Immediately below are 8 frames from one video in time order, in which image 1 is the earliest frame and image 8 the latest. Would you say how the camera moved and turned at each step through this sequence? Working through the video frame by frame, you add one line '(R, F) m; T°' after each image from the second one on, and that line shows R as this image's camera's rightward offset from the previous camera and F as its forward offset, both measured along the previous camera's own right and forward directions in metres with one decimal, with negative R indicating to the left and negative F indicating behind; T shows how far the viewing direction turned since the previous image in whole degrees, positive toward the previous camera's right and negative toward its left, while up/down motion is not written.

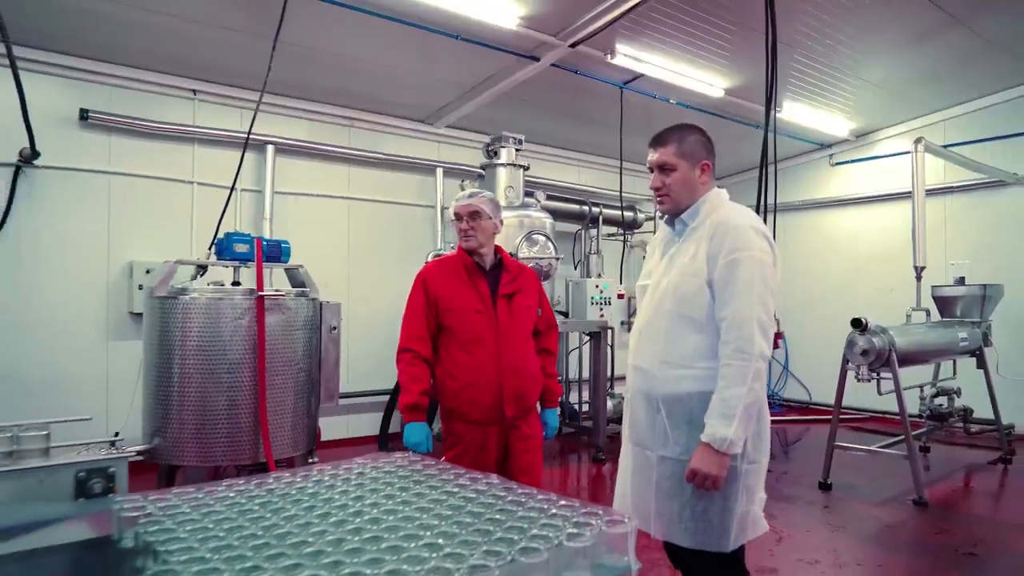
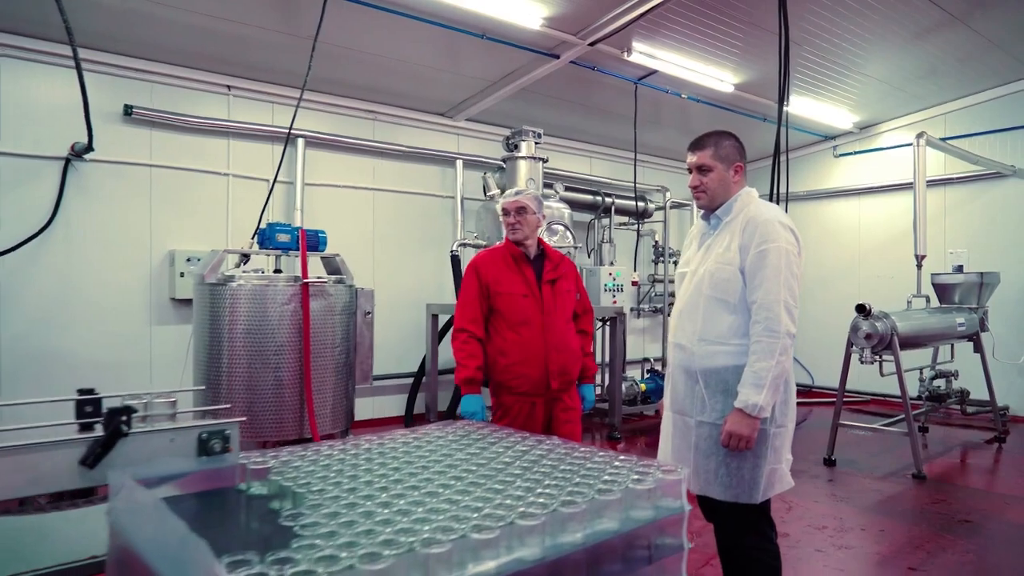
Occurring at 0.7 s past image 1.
(-0.1, -0.2) m; 0°
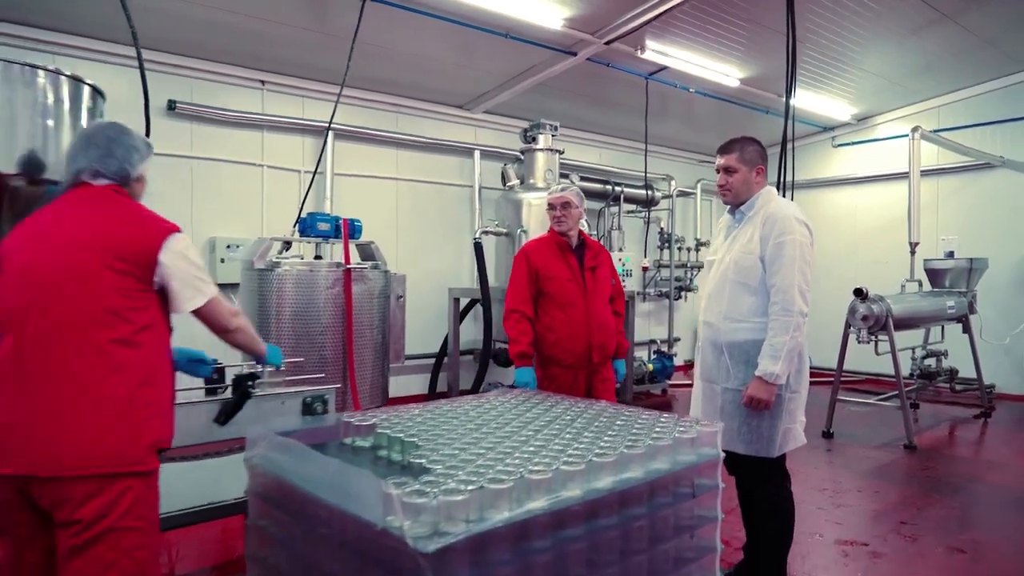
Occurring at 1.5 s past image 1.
(-0.1, -0.2) m; 0°
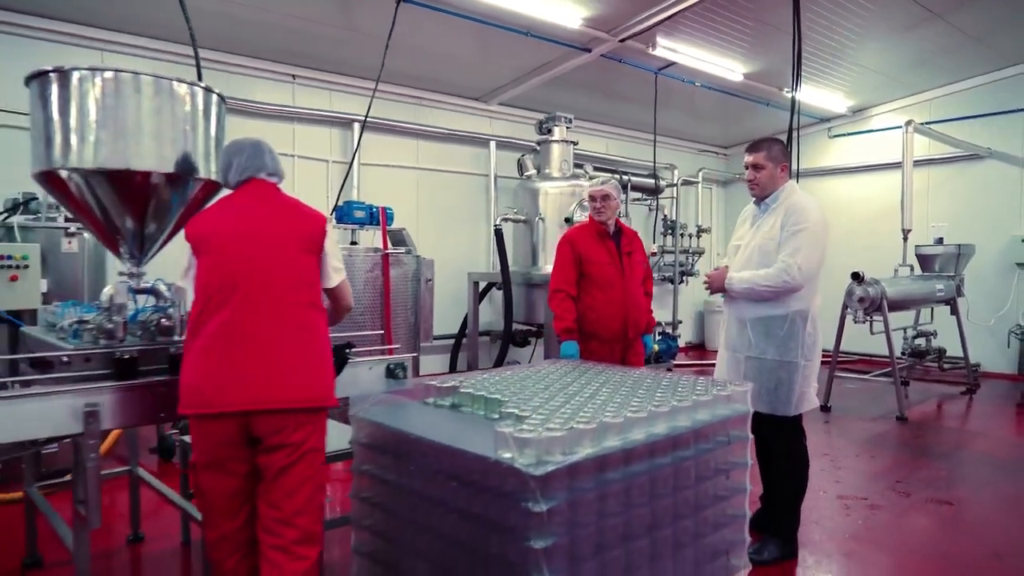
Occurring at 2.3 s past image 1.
(-0.2, -0.2) m; +1°
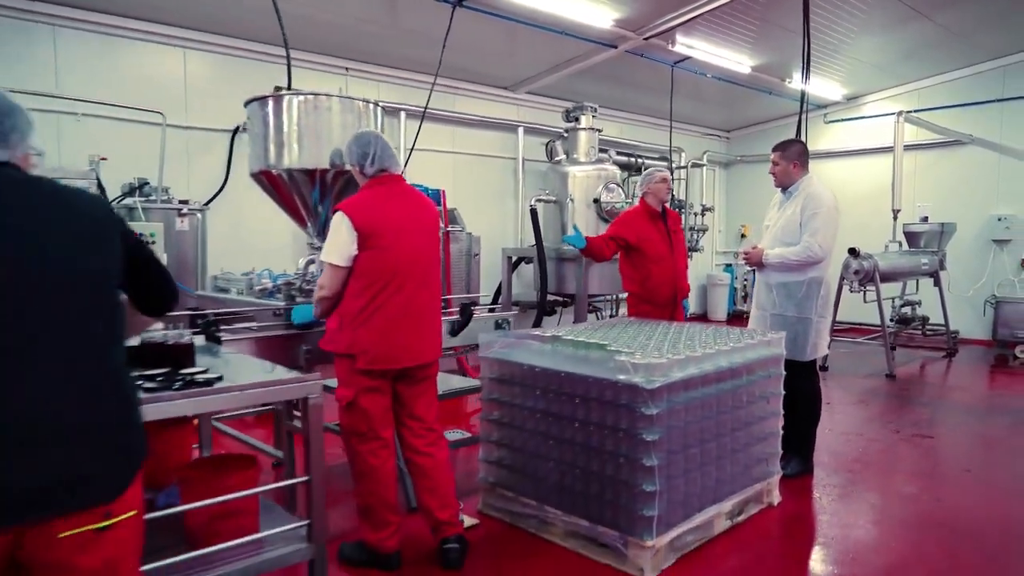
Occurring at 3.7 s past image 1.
(-0.3, -0.5) m; +1°
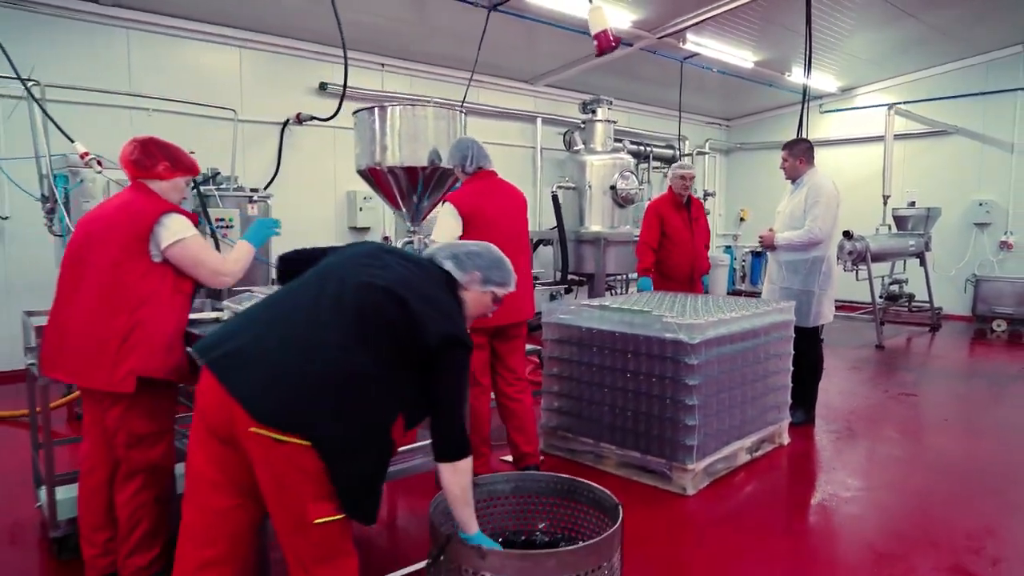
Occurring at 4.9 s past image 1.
(-0.2, -0.4) m; +1°
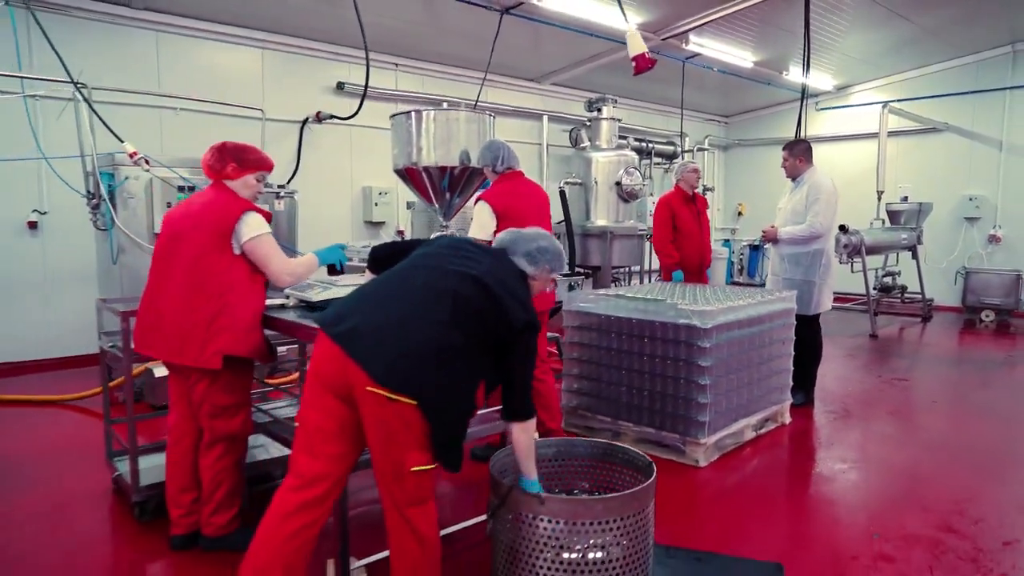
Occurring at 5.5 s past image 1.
(-0.1, -0.2) m; 0°
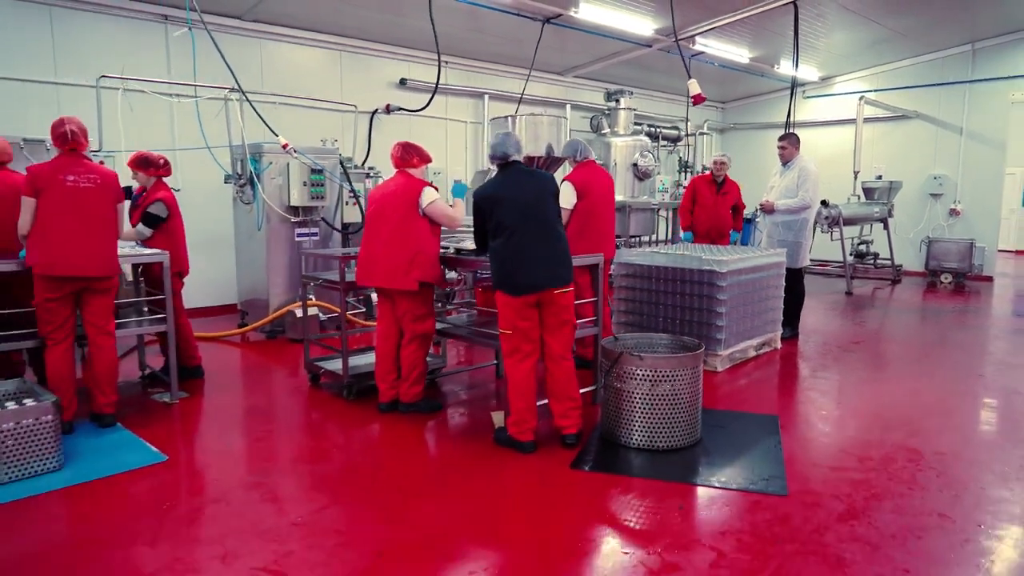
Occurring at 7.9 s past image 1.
(-0.4, -0.9) m; +1°
